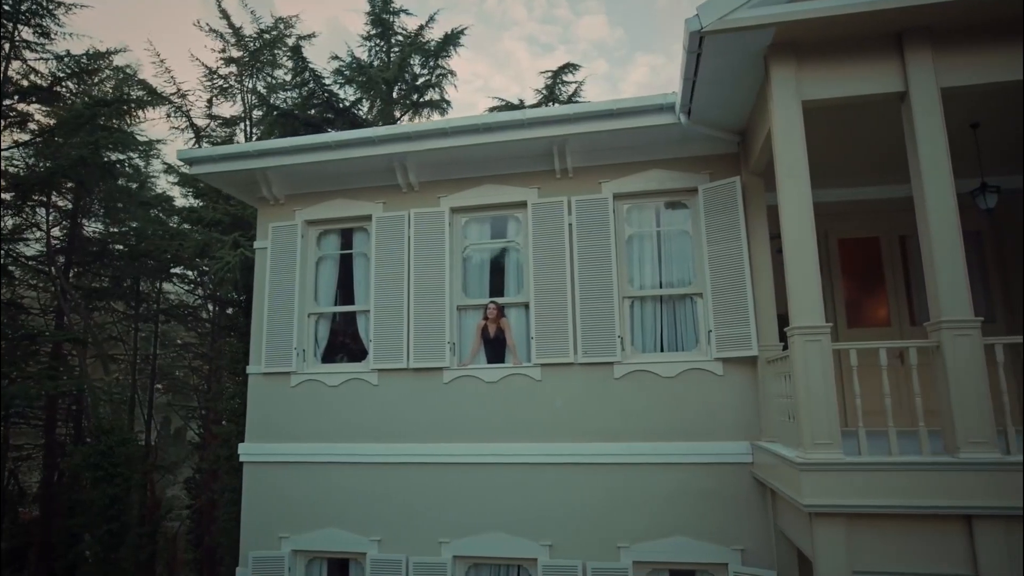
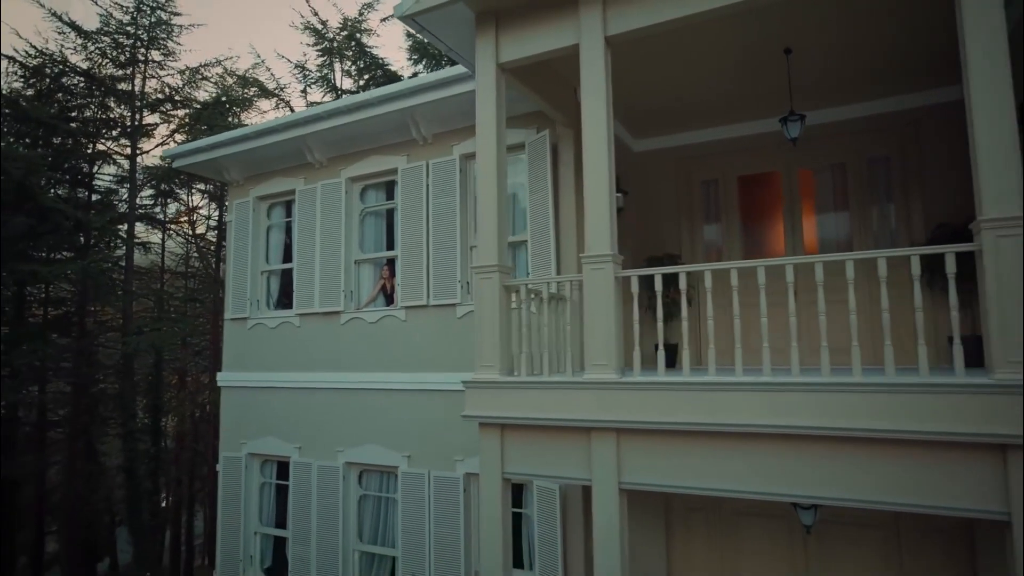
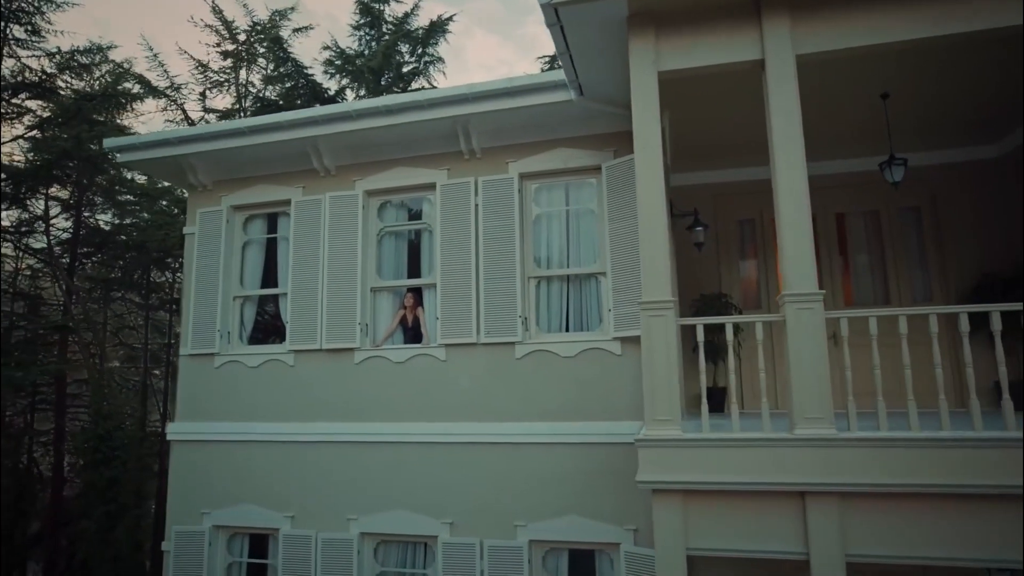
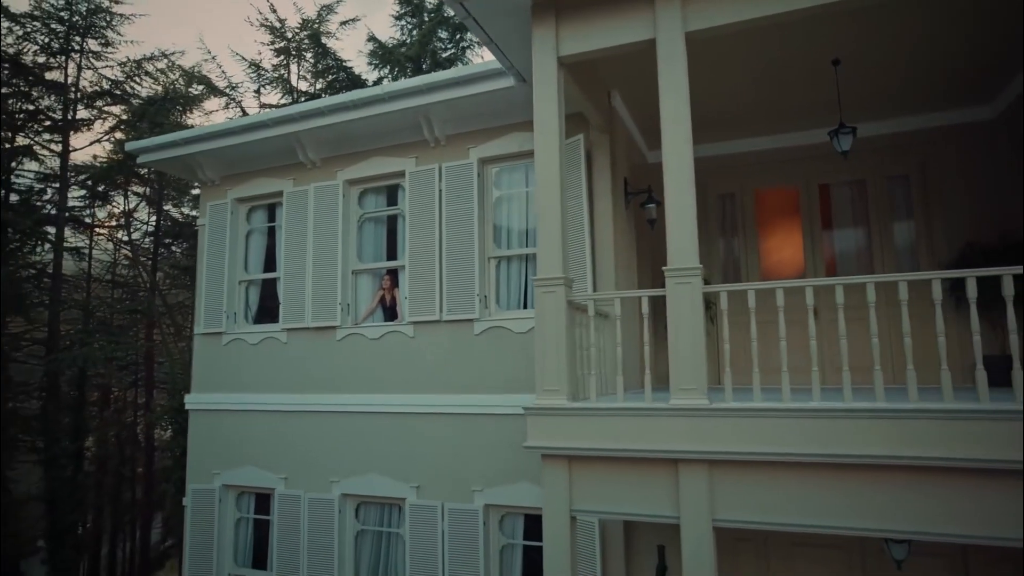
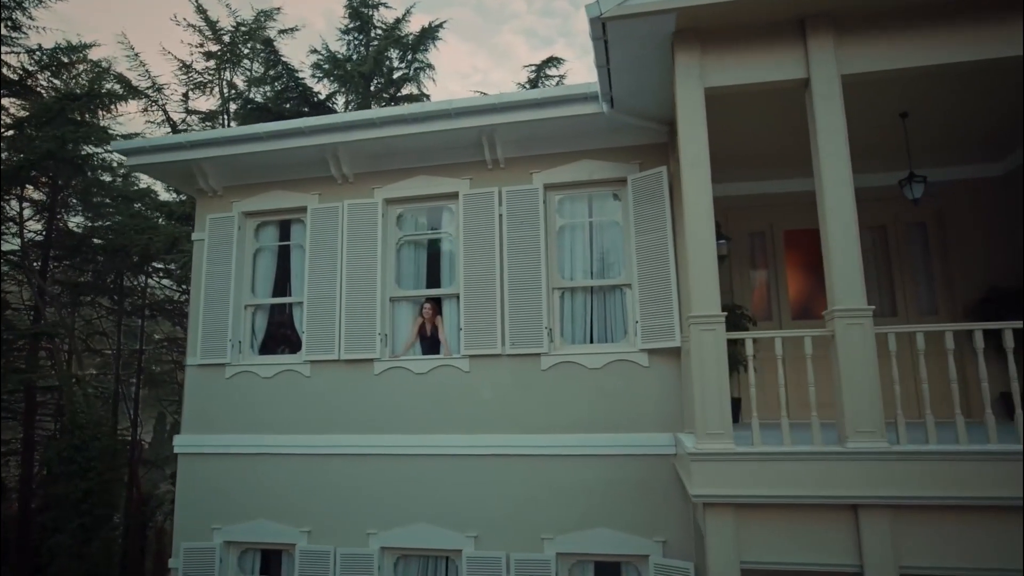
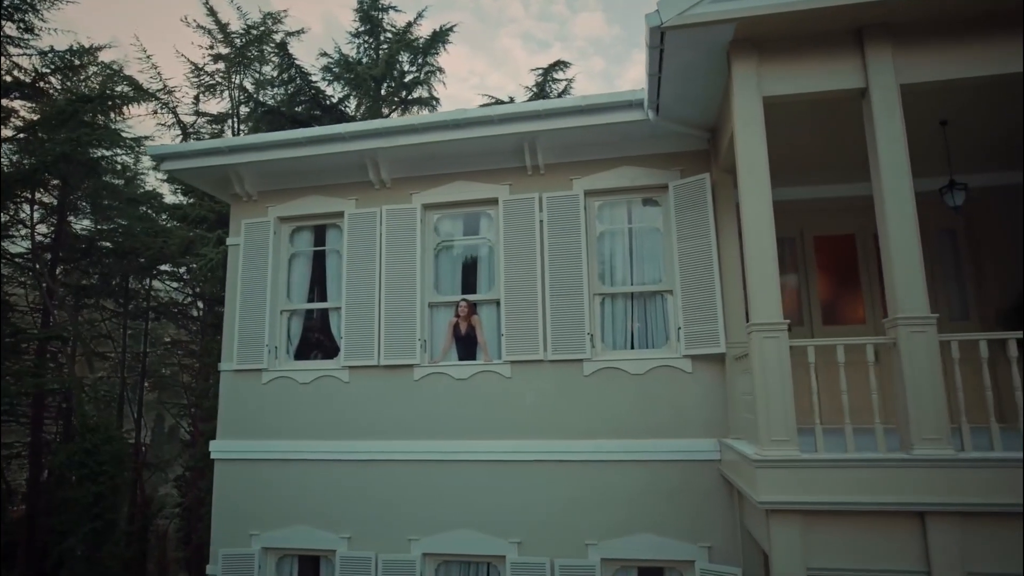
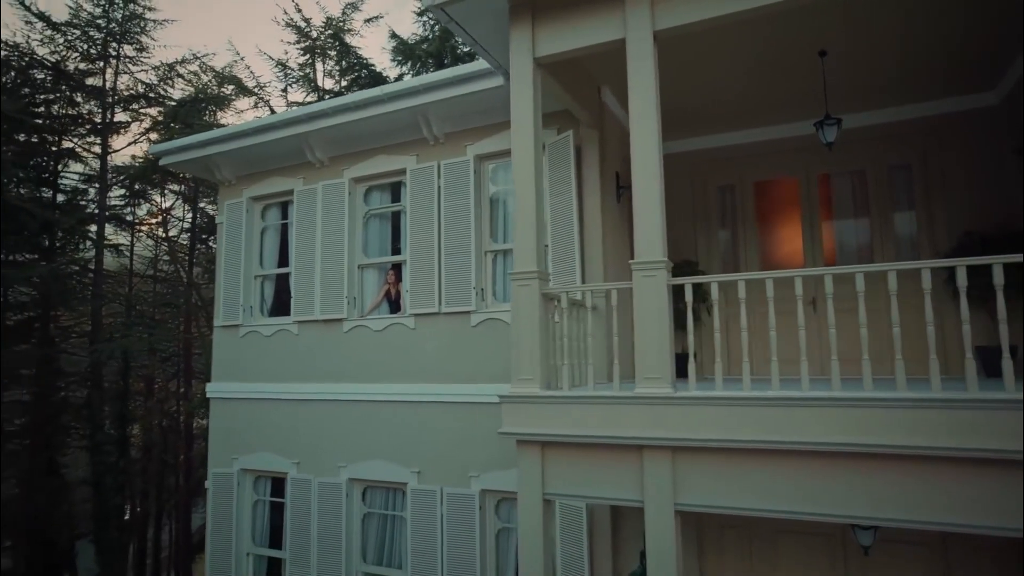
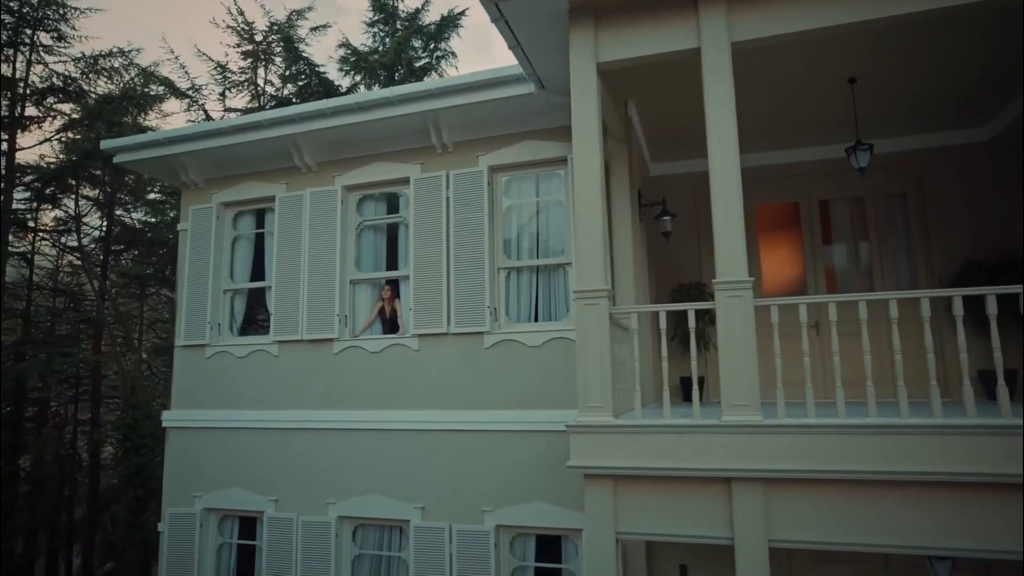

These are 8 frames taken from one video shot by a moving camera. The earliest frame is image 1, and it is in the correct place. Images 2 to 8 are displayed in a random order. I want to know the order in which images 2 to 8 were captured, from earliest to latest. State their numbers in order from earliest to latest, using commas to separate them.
6, 5, 3, 8, 4, 7, 2
